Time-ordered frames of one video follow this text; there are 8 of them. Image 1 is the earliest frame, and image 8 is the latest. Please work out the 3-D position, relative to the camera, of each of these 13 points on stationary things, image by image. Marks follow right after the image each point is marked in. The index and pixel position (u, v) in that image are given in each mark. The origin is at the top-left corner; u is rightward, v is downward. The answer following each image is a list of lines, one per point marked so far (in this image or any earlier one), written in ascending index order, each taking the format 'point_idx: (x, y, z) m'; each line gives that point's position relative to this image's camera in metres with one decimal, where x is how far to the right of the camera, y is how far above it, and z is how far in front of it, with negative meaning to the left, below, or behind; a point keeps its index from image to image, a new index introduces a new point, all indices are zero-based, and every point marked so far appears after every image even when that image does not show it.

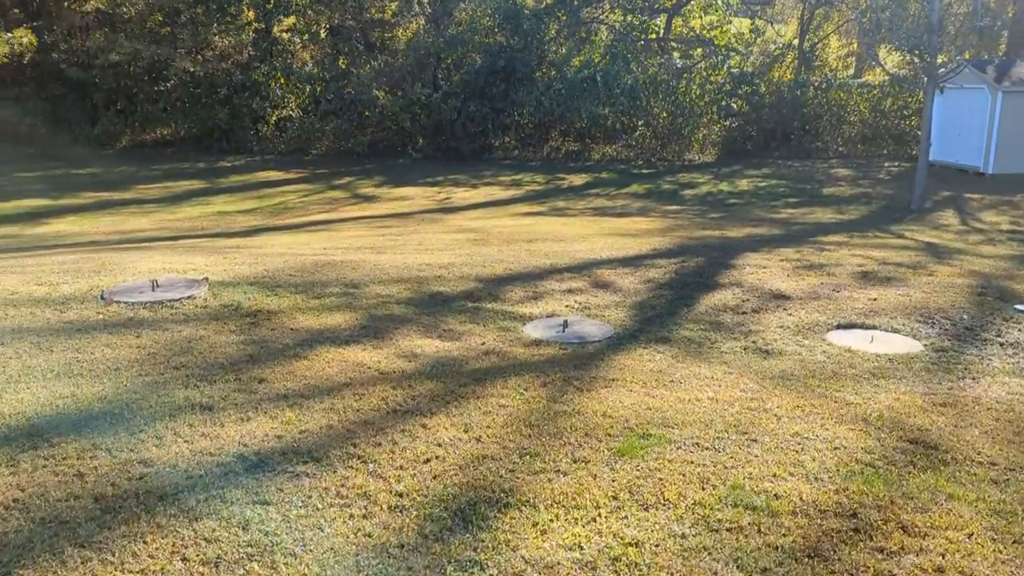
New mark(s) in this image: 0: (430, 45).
0: (-1.6, +5.0, +18.0) m
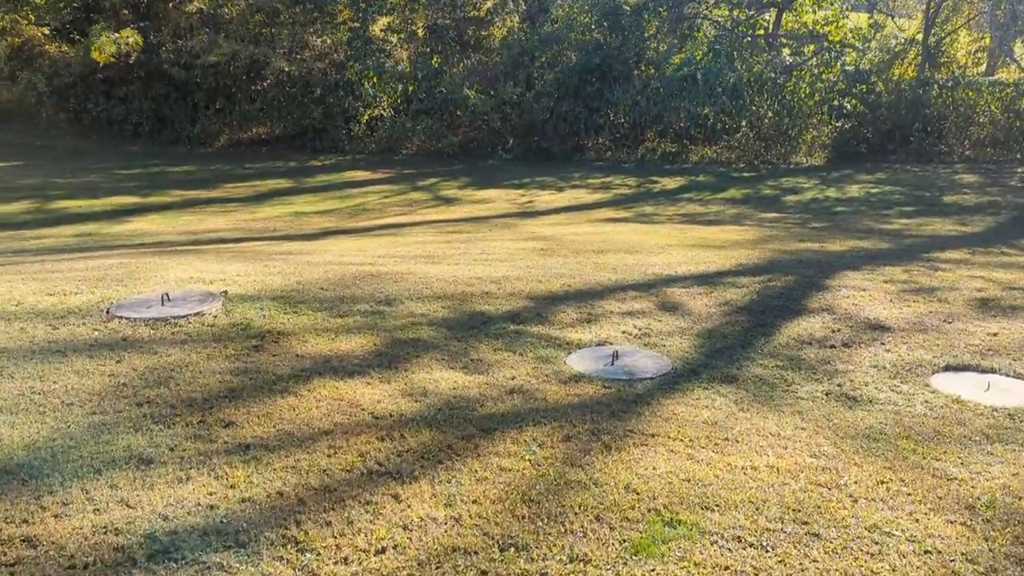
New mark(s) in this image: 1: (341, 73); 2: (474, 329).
0: (+0.3, +5.0, +17.5) m
1: (-3.6, +4.6, +18.4) m
2: (-0.2, -0.2, +4.5) m
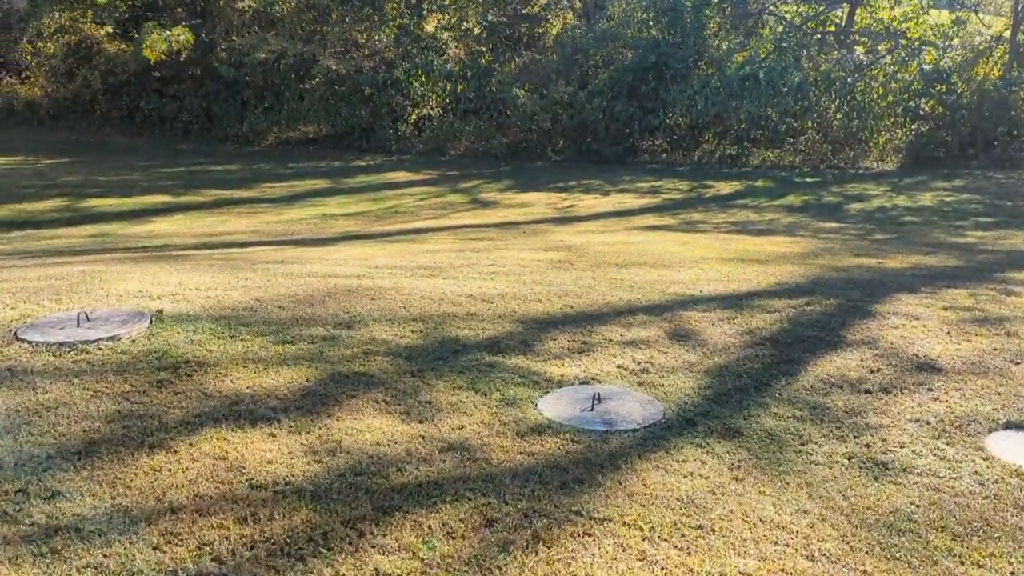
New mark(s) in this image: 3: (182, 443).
0: (+1.3, +4.8, +16.7) m
1: (-2.6, +4.5, +18.0) m
2: (-0.3, -0.3, +3.9) m
3: (-1.0, -0.5, +2.7) m
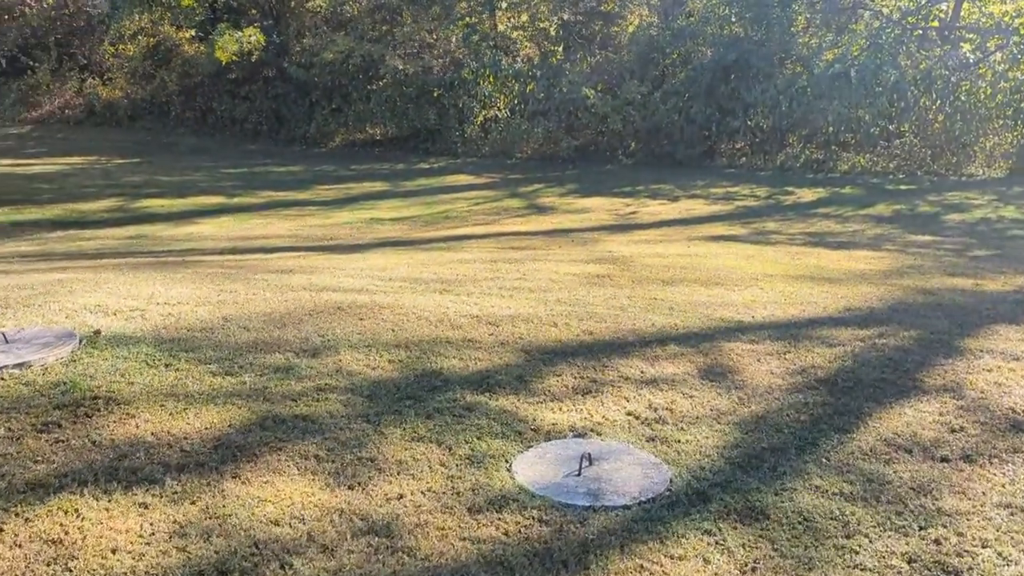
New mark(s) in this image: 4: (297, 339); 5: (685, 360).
0: (+2.7, +4.6, +15.9) m
1: (-1.1, +4.4, +17.5) m
2: (-0.4, -0.4, +3.3) m
3: (-1.2, -0.6, +2.1) m
4: (-0.9, -0.2, +3.8) m
5: (+0.8, -0.3, +4.1) m
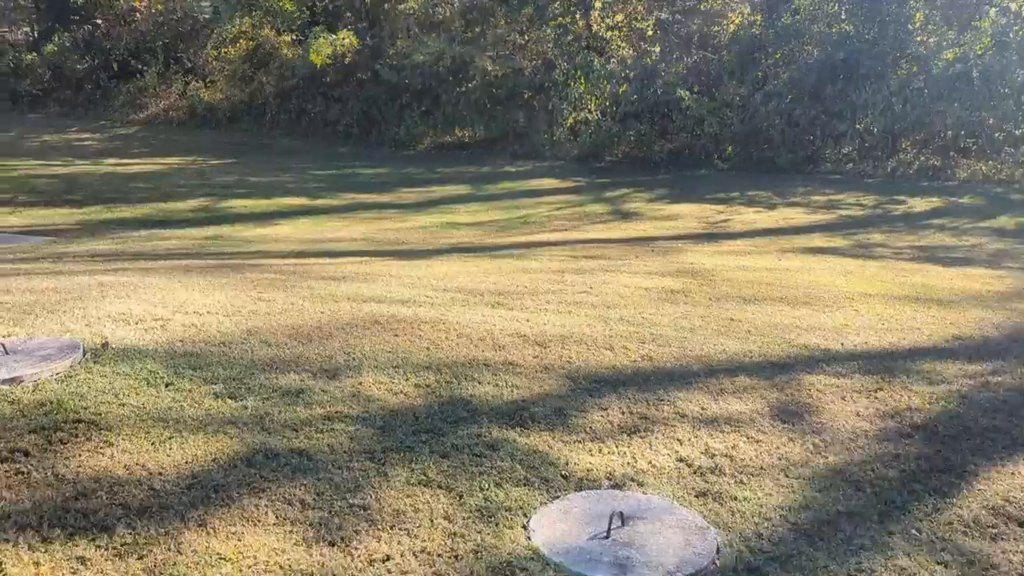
0: (+4.3, +4.4, +15.1) m
1: (+0.7, +4.3, +17.1) m
2: (-0.3, -0.5, +2.9) m
3: (-1.2, -0.6, +1.8) m
4: (-0.8, -0.3, +3.5) m
5: (+1.0, -0.4, +3.5) m
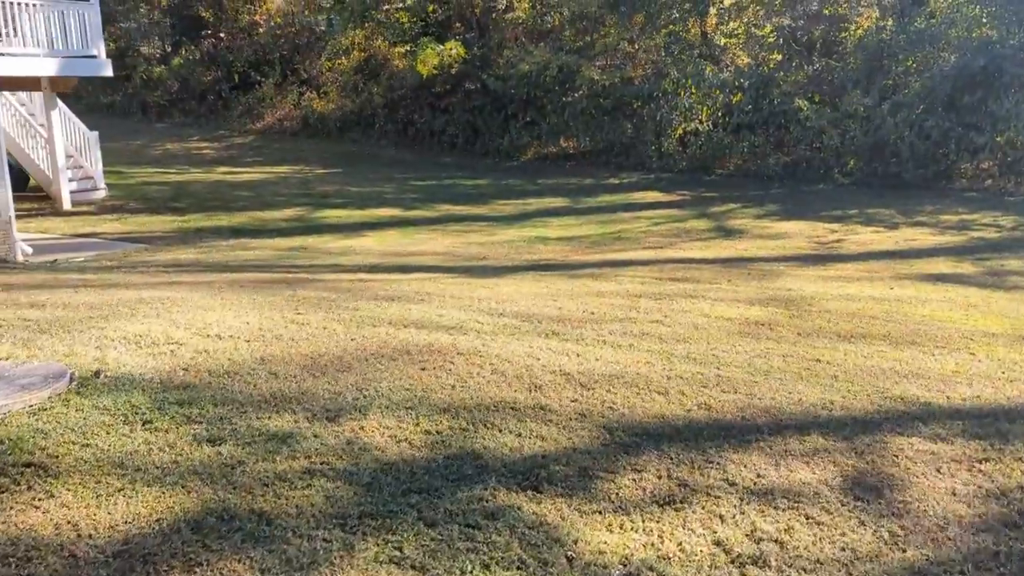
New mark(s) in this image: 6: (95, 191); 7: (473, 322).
0: (+6.0, +4.0, +14.0) m
1: (+2.8, +4.0, +16.5) m
2: (-0.3, -0.6, +2.5) m
3: (-1.4, -0.7, +1.6) m
4: (-0.7, -0.4, +3.1) m
5: (+1.1, -0.6, +3.0) m
6: (-6.5, +1.5, +13.3) m
7: (-0.2, -0.2, +4.7) m
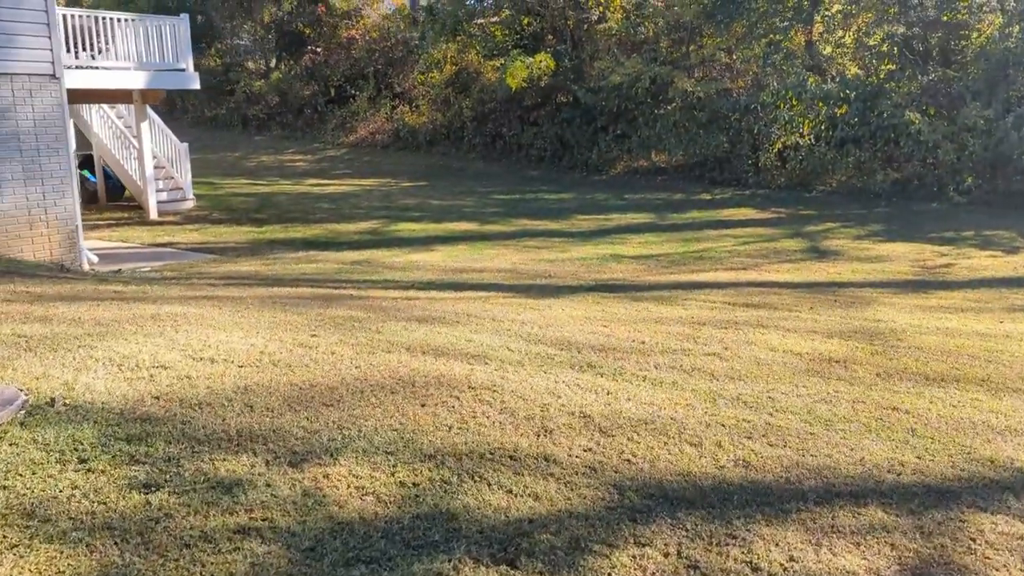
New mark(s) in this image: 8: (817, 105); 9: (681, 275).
0: (+7.3, +3.6, +12.9) m
1: (+4.4, +3.6, +15.8) m
2: (-0.4, -0.7, +2.1) m
3: (-1.6, -0.7, +1.3) m
4: (-0.7, -0.5, +2.8) m
5: (+1.0, -0.7, +2.4) m
6: (-5.2, +1.4, +13.6) m
7: (0.0, -0.3, +4.3) m
8: (+5.2, +3.2, +15.0) m
9: (+1.7, +0.1, +8.8) m
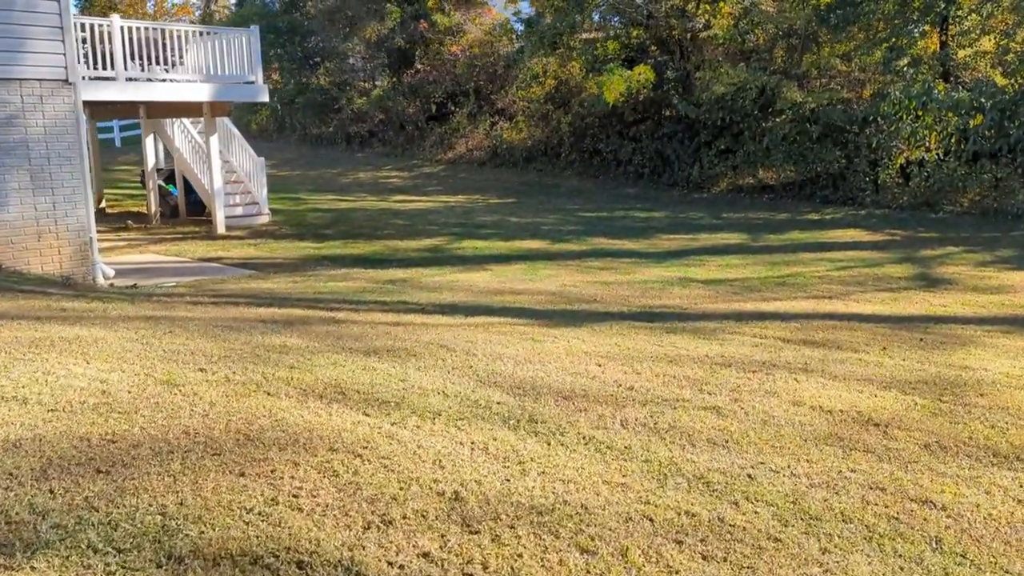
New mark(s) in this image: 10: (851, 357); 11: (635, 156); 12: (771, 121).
0: (+8.4, +3.1, +11.0) m
1: (+5.9, +3.1, +14.2) m
2: (-1.0, -0.8, +1.4) m
3: (-2.3, -0.7, +0.7) m
4: (-1.2, -0.5, +2.1) m
5: (+0.5, -0.8, +1.5) m
6: (-4.0, +1.1, +13.5) m
7: (-0.3, -0.4, +3.4) m
8: (+6.6, +2.7, +13.3) m
9: (+2.1, -0.1, +7.6) m
10: (+2.0, -0.4, +4.9) m
11: (+2.6, +2.8, +18.4) m
12: (+4.6, +3.1, +15.7) m
